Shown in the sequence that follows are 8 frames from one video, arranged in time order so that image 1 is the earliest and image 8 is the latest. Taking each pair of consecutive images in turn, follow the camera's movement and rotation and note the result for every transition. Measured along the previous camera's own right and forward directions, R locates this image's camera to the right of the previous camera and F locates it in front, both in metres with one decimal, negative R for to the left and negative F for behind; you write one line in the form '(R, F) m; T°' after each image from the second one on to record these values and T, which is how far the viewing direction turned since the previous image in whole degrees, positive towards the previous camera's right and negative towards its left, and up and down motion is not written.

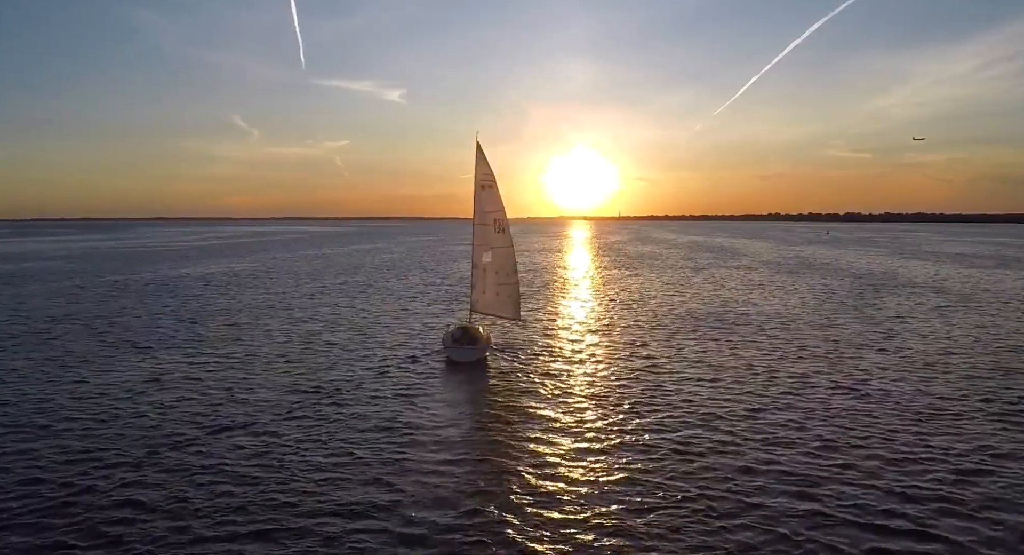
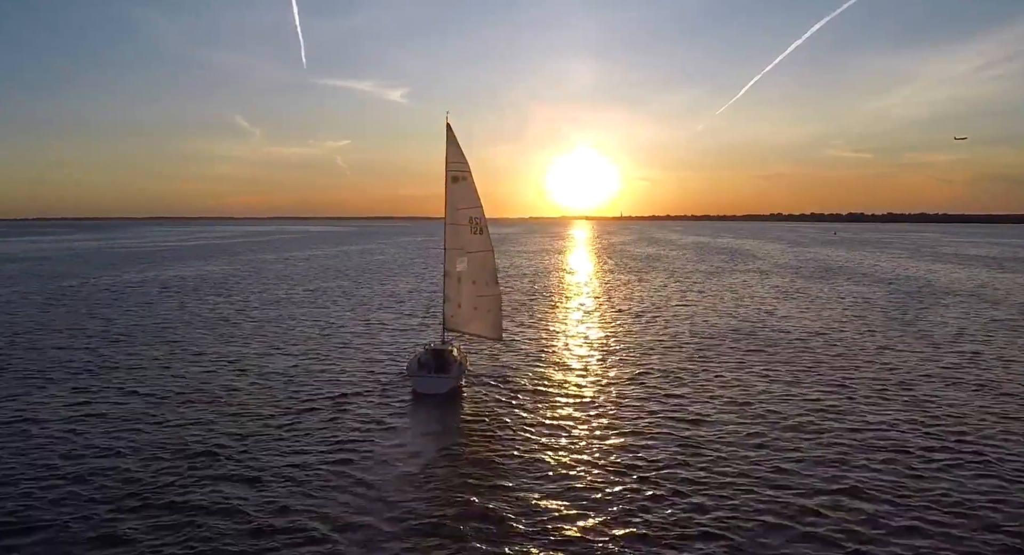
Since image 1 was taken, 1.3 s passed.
(+0.9, +6.4) m; 0°
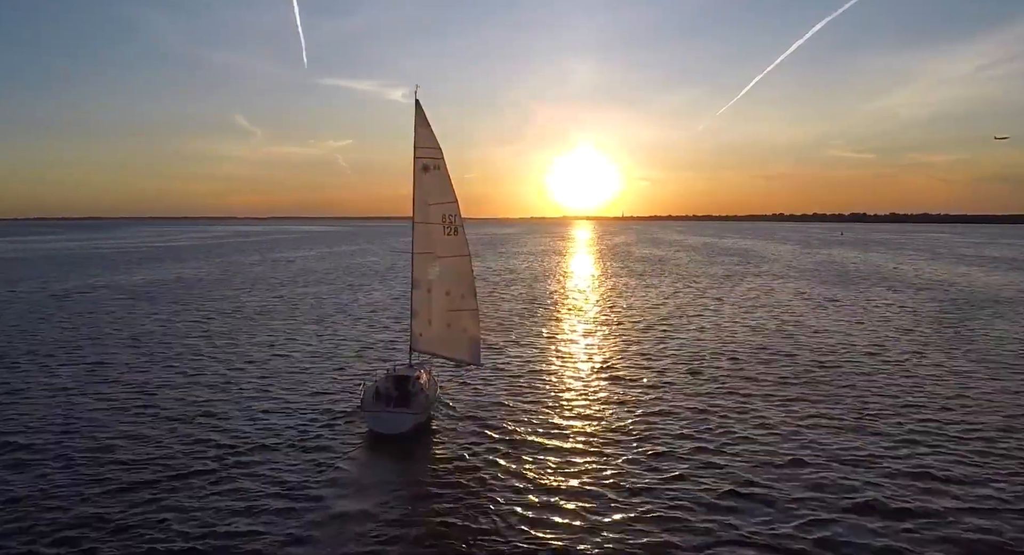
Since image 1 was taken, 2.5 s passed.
(+0.7, +5.2) m; 0°
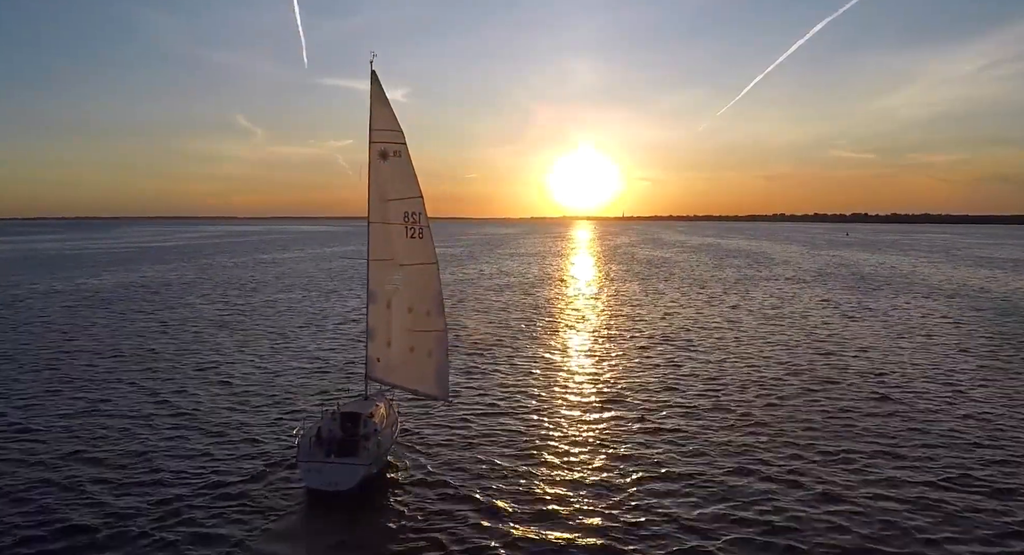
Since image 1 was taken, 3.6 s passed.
(+0.6, +4.4) m; 0°
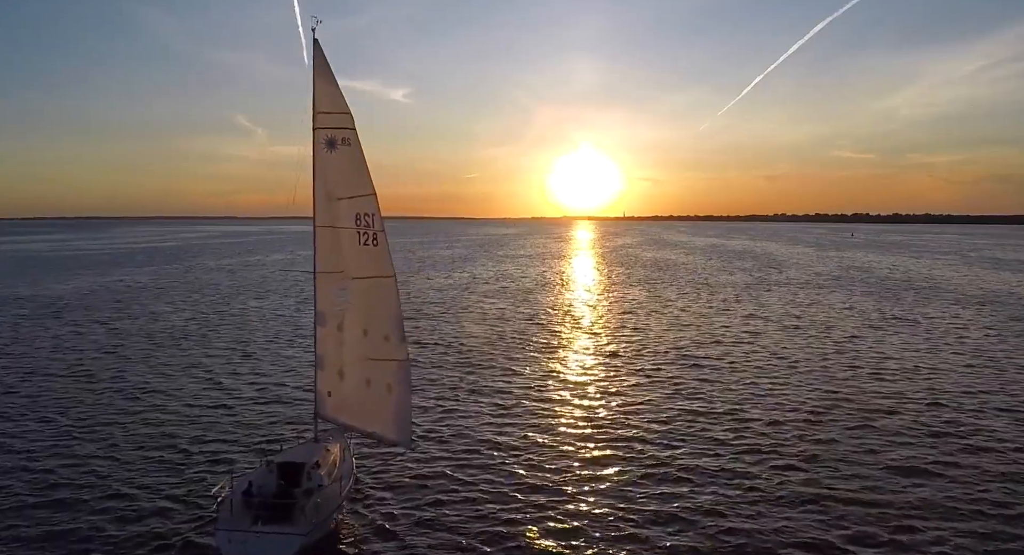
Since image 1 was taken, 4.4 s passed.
(+0.5, +3.5) m; 0°
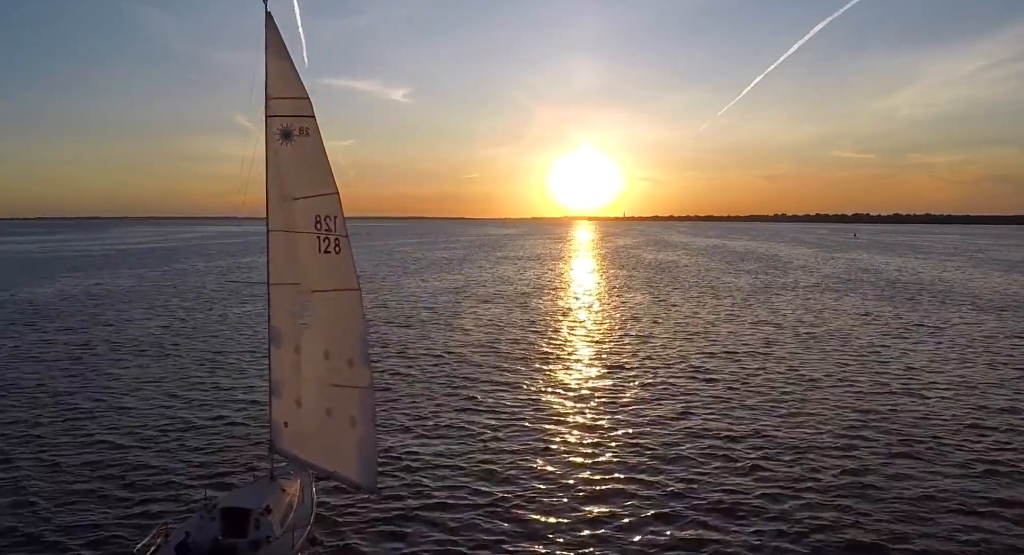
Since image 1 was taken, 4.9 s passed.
(+0.3, +2.1) m; 0°
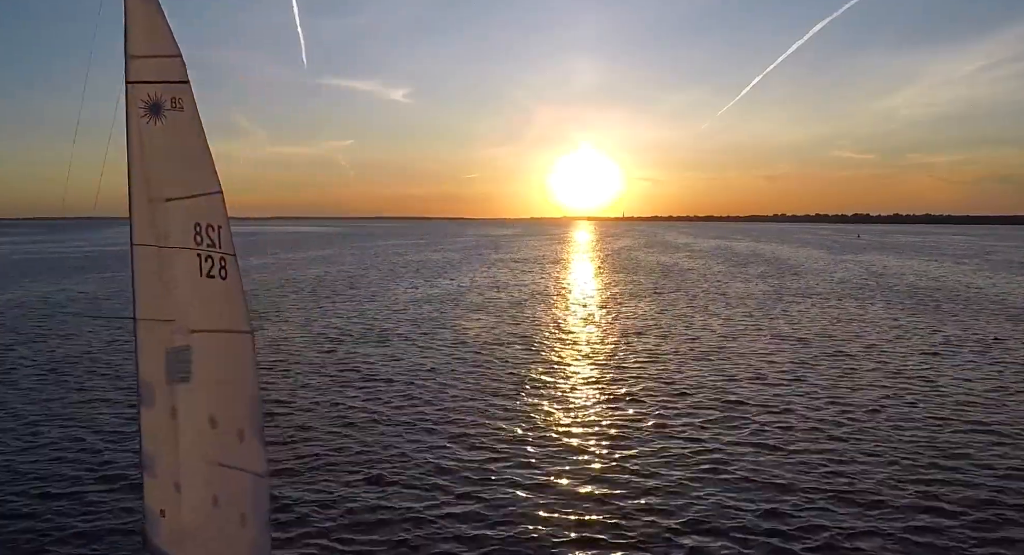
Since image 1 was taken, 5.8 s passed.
(+0.5, +3.7) m; 0°
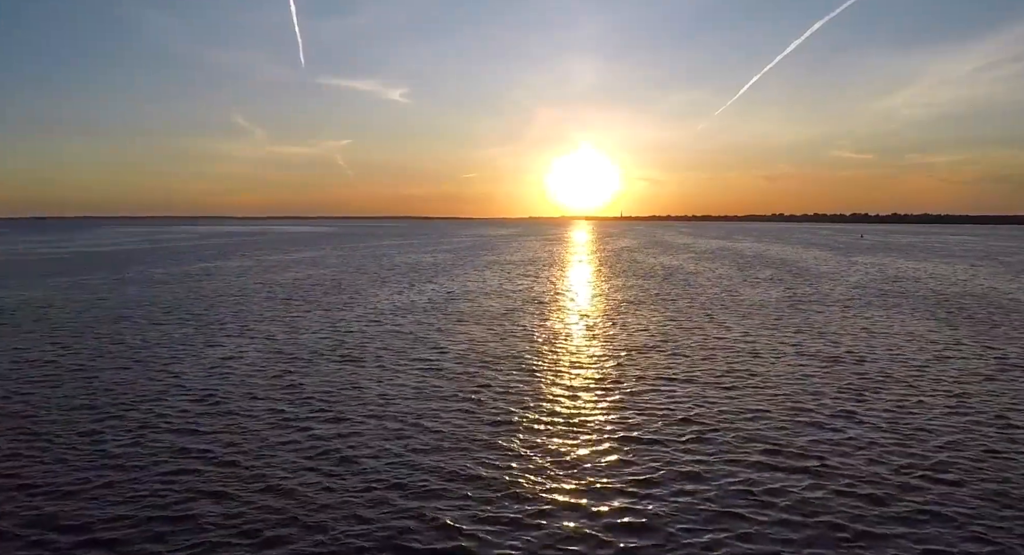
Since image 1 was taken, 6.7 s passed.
(+0.5, +3.8) m; 0°
